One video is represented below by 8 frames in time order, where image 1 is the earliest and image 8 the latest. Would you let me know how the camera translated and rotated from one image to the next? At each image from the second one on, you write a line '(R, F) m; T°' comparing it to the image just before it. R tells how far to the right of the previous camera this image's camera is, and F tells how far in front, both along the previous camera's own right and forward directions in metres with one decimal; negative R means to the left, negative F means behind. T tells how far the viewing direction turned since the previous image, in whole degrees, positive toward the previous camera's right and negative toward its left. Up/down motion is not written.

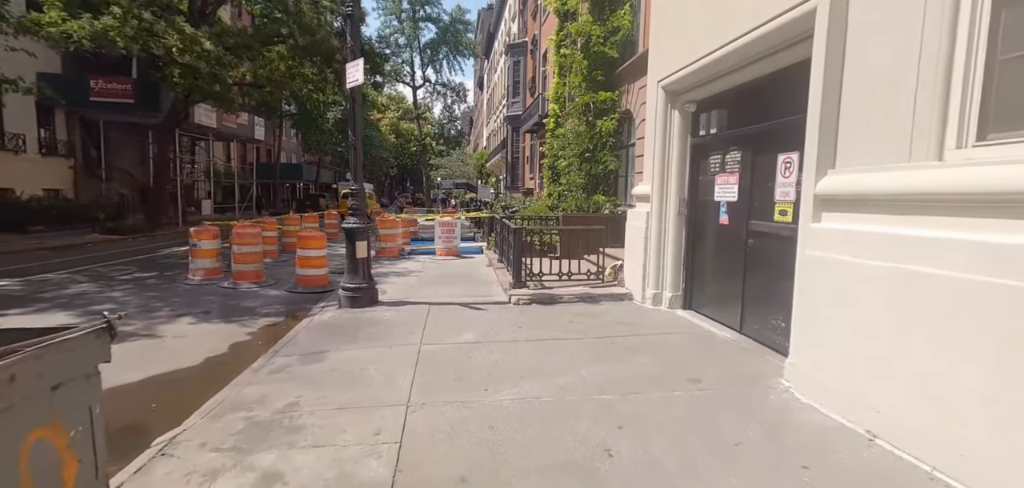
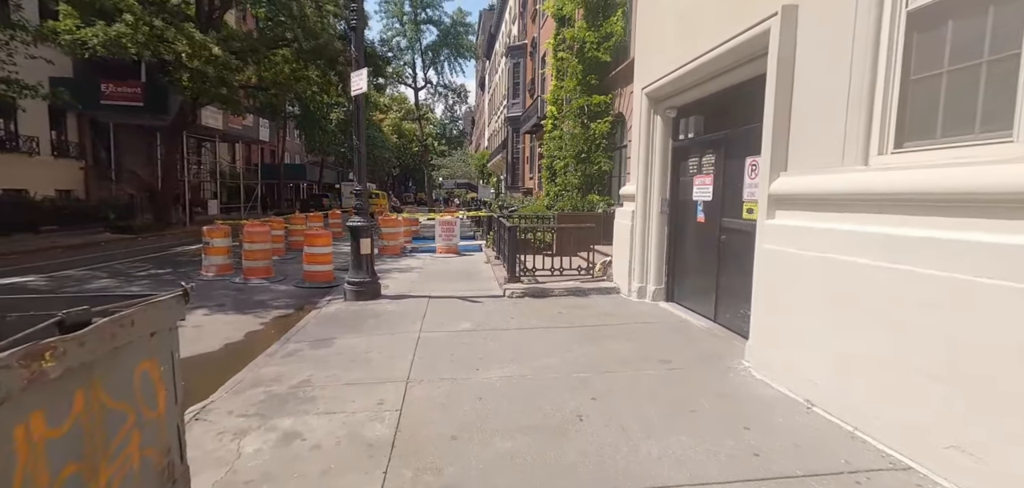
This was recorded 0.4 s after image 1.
(+0.1, -0.5) m; 0°
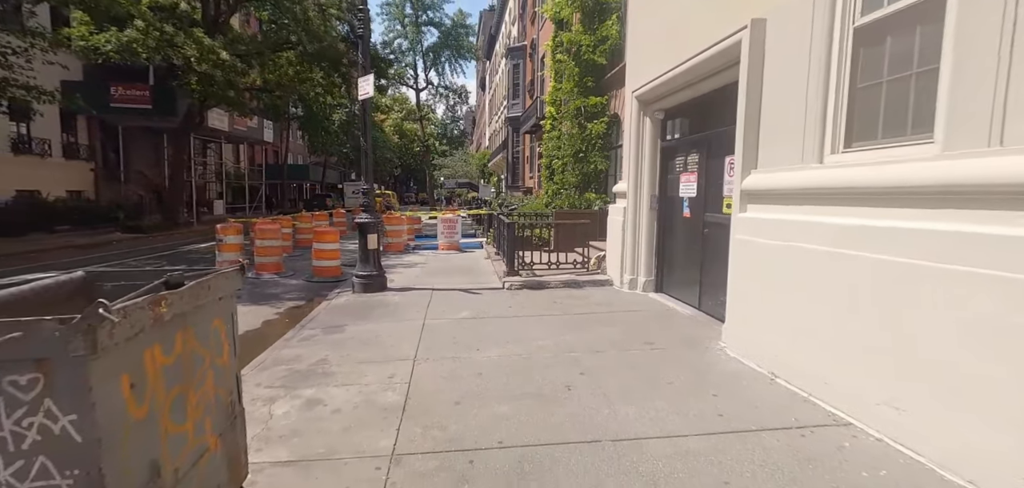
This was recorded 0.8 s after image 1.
(0.0, -0.4) m; 0°
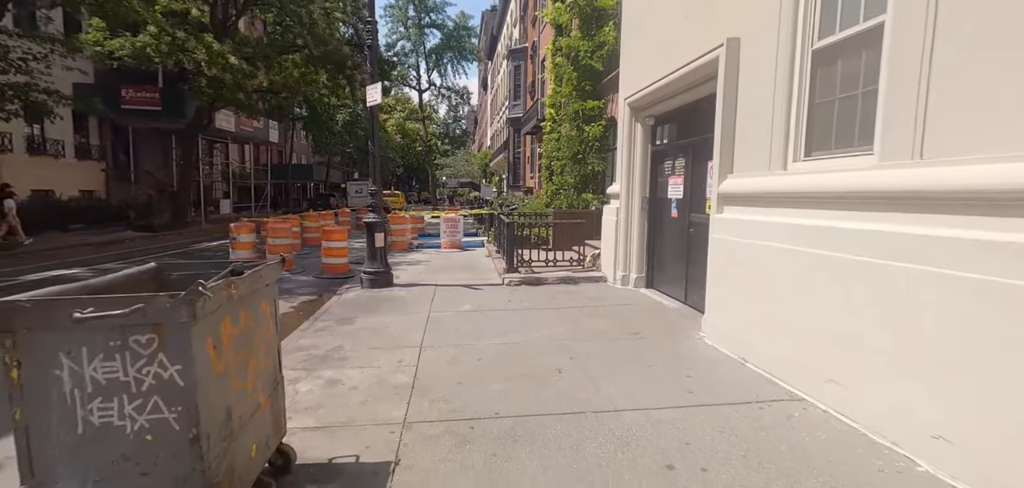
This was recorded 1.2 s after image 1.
(0.0, -0.5) m; 0°
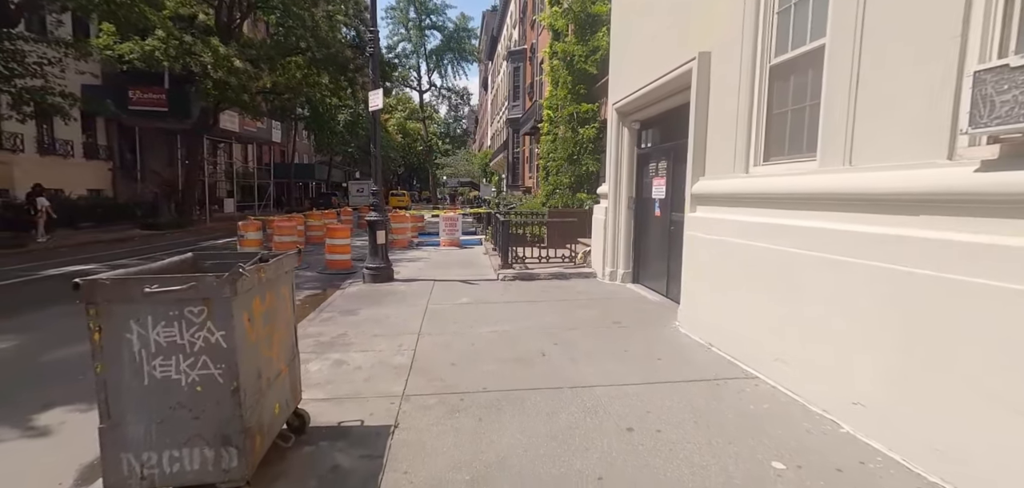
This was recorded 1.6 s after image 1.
(+0.1, -0.5) m; 0°
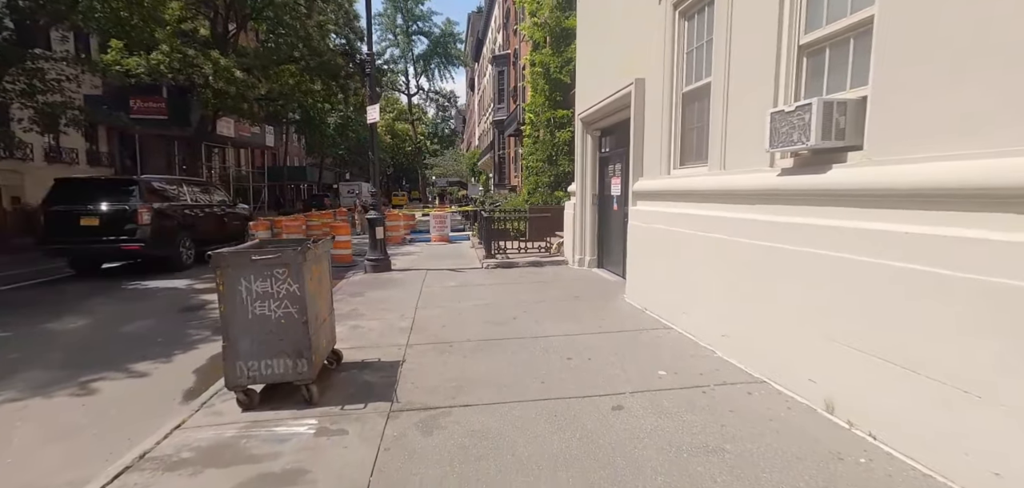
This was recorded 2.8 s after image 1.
(+0.2, -1.4) m; +1°
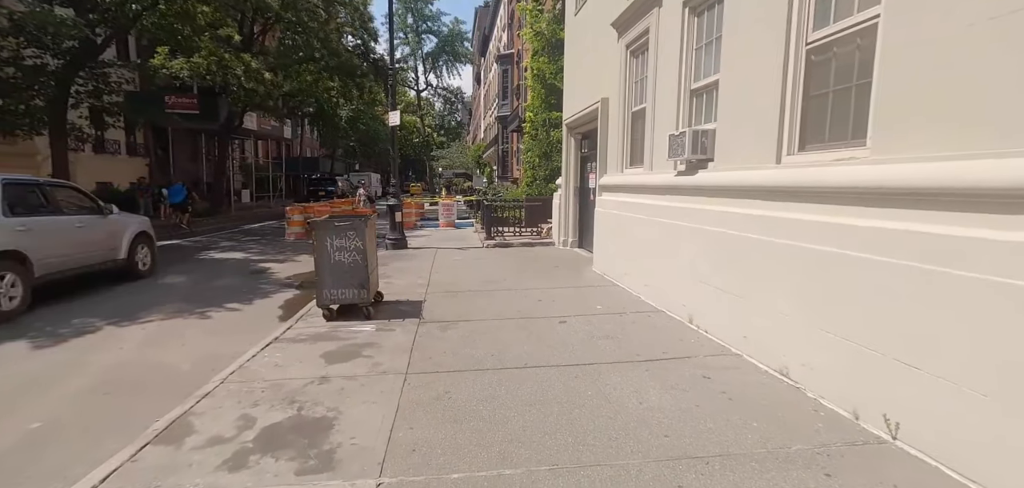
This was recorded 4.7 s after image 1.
(+0.2, -2.1) m; -1°
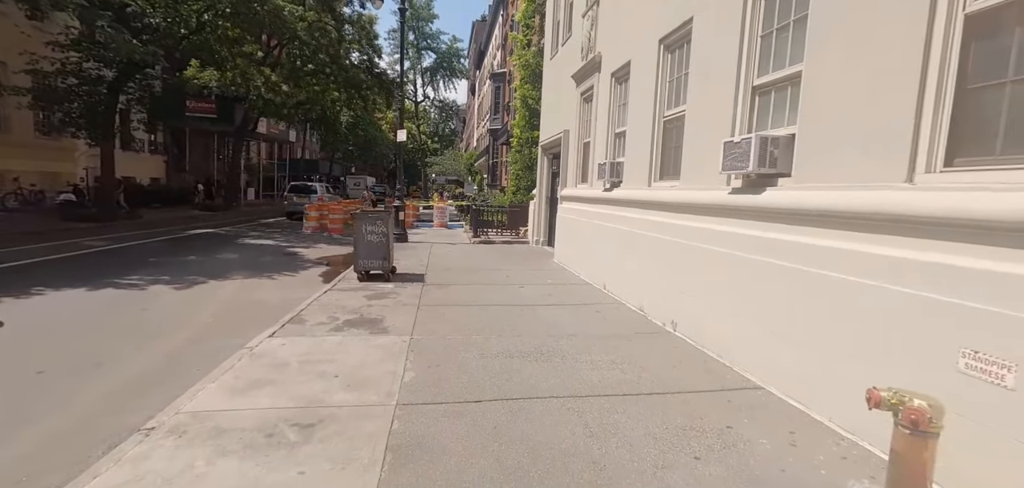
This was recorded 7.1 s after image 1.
(+0.2, -2.7) m; +1°
